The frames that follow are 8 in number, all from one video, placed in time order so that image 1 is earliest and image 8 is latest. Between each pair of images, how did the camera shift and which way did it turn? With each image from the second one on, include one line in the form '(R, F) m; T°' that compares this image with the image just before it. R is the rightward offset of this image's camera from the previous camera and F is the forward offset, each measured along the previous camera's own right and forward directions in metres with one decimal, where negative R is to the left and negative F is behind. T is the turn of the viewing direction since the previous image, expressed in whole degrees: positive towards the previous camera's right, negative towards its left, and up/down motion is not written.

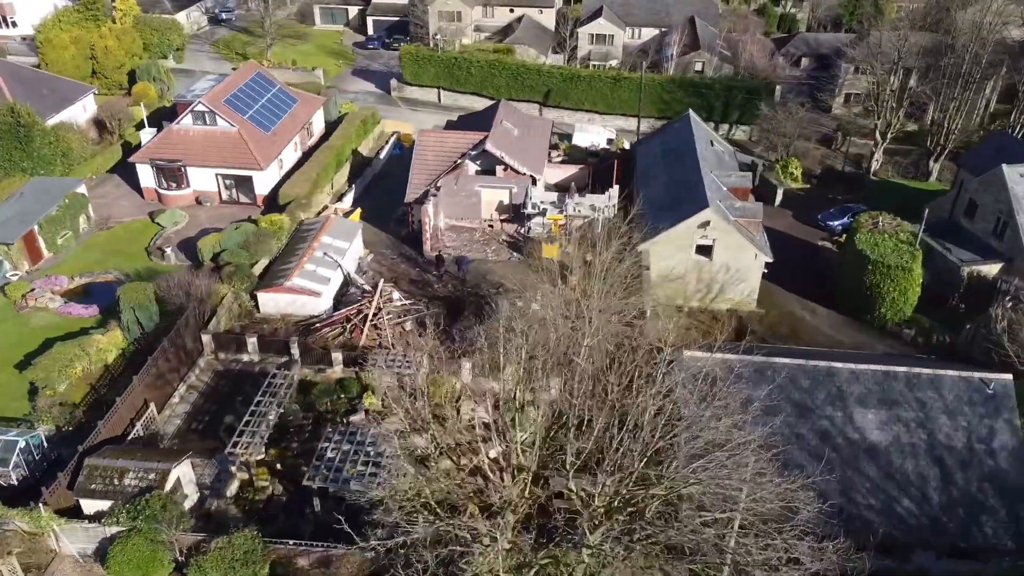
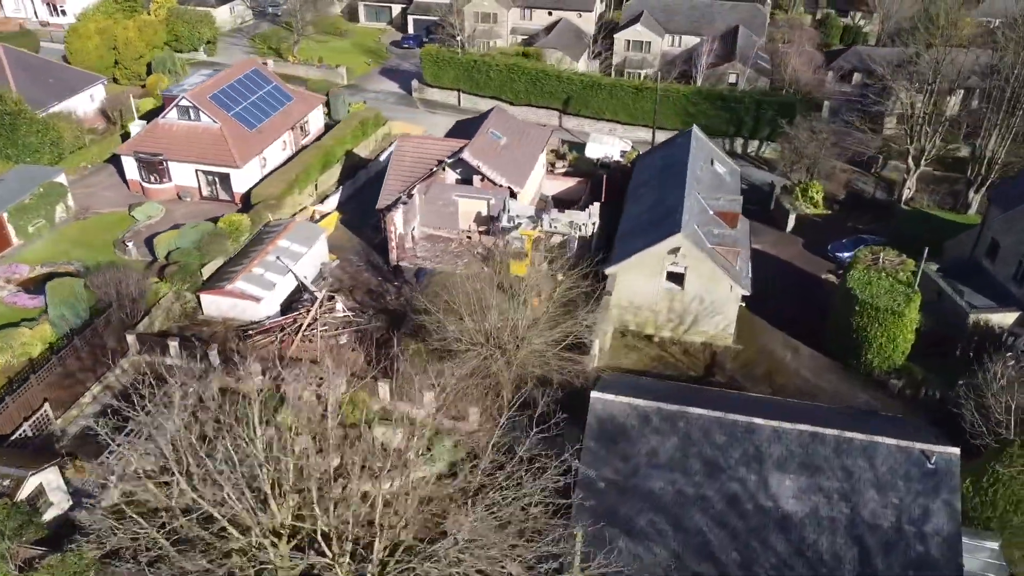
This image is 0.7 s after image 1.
(+5.2, +1.9) m; -6°
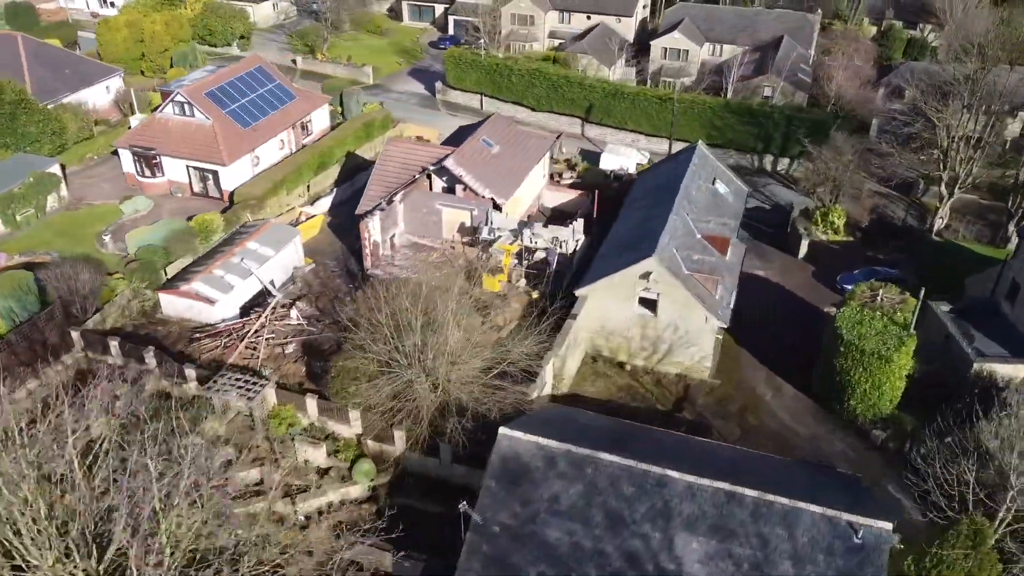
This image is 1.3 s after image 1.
(+4.3, +1.6) m; -5°
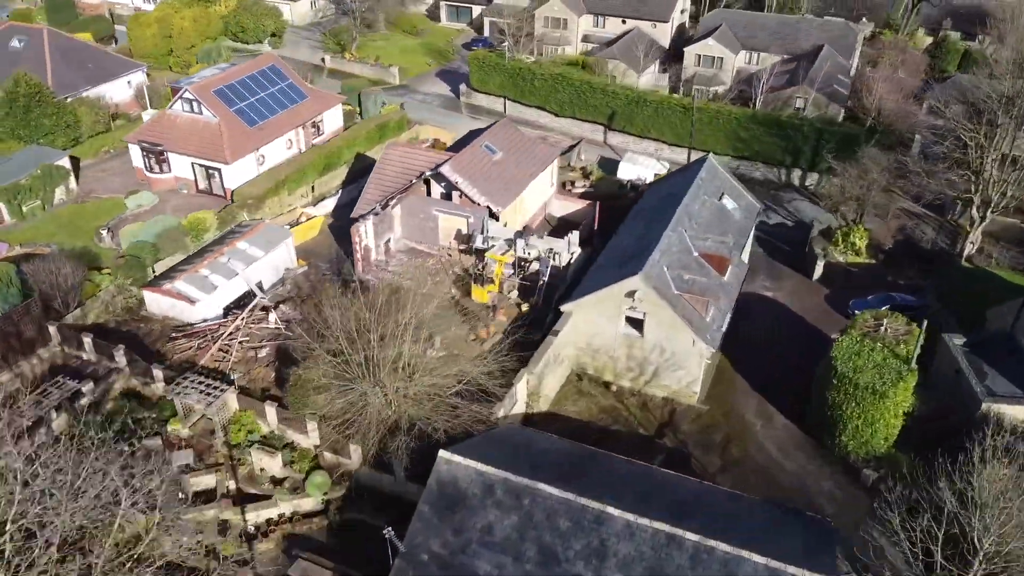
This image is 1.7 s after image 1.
(+2.7, +1.0) m; -4°
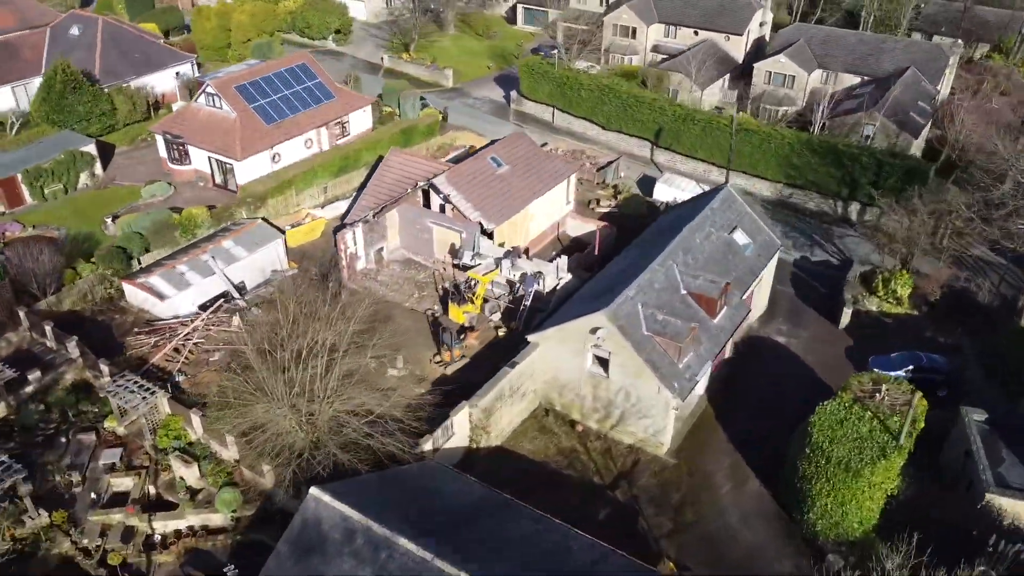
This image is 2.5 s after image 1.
(+5.1, +2.0) m; -8°
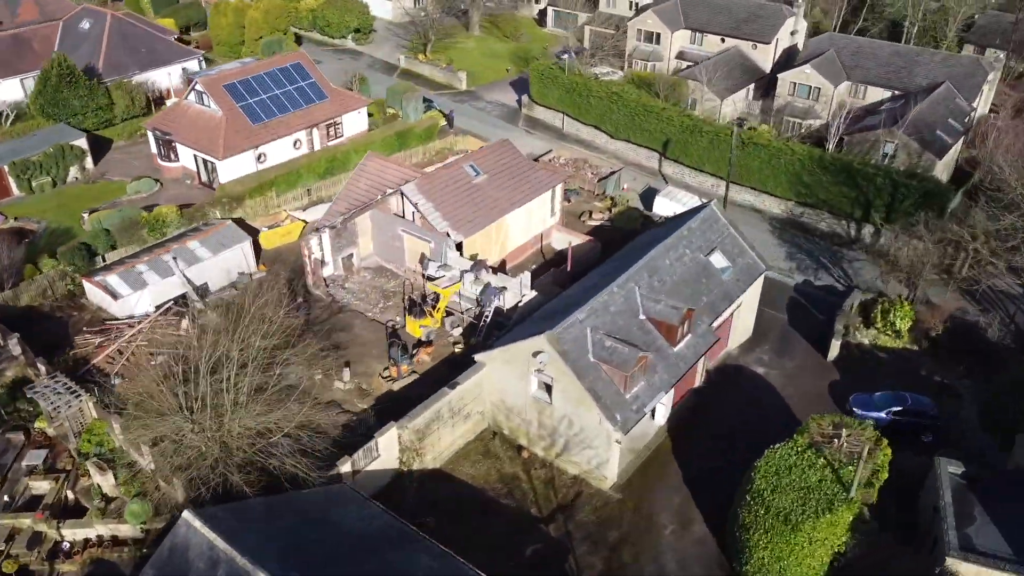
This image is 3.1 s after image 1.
(+3.8, +1.4) m; -4°
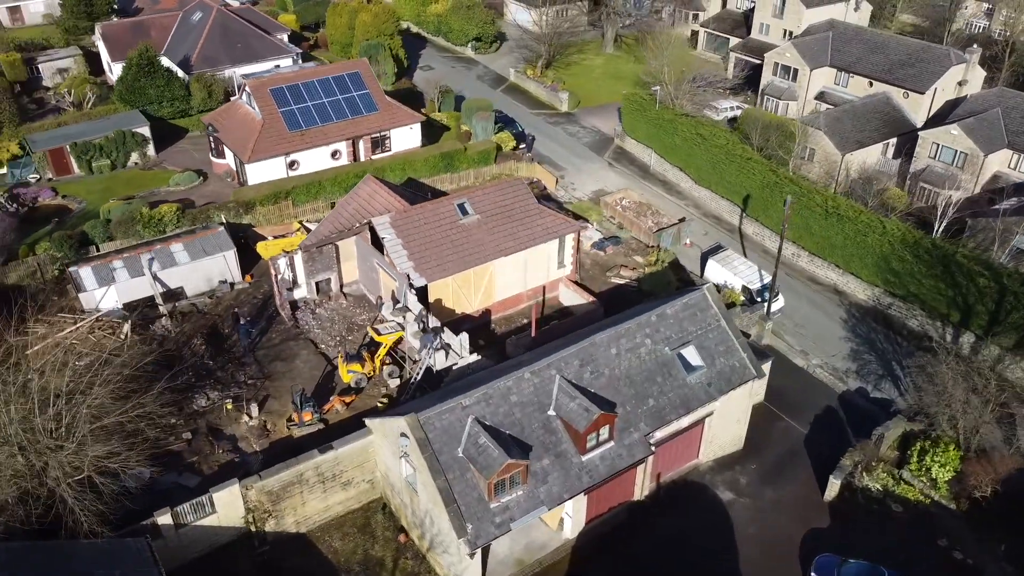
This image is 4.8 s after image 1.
(+8.9, +4.4) m; -15°
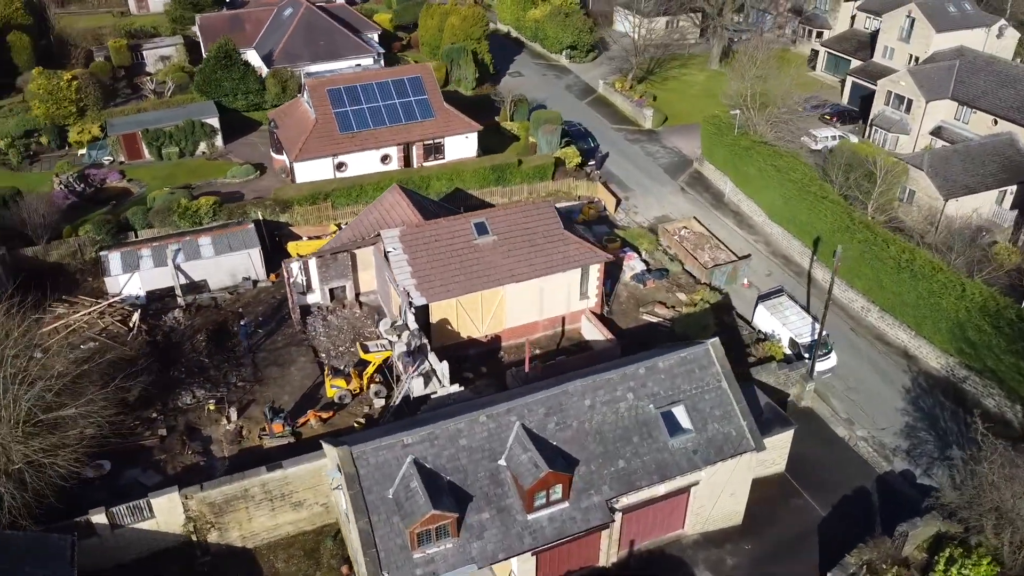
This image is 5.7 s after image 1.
(+4.6, +2.1) m; -9°
